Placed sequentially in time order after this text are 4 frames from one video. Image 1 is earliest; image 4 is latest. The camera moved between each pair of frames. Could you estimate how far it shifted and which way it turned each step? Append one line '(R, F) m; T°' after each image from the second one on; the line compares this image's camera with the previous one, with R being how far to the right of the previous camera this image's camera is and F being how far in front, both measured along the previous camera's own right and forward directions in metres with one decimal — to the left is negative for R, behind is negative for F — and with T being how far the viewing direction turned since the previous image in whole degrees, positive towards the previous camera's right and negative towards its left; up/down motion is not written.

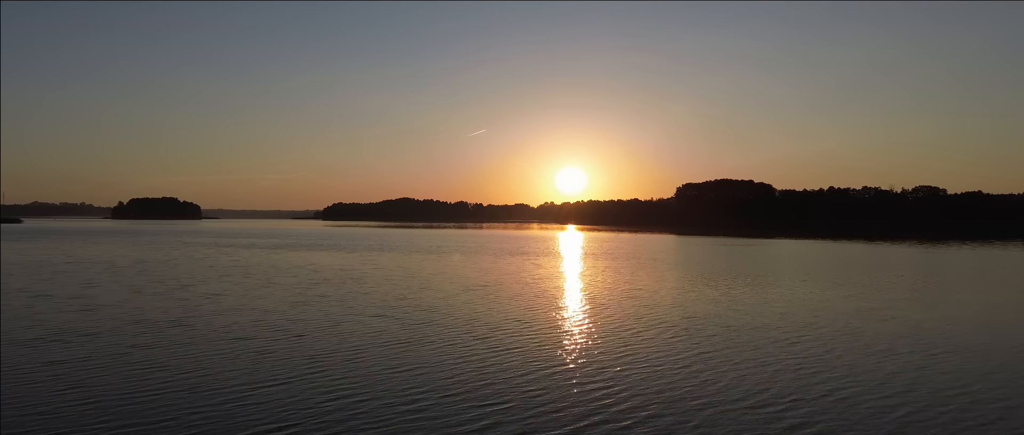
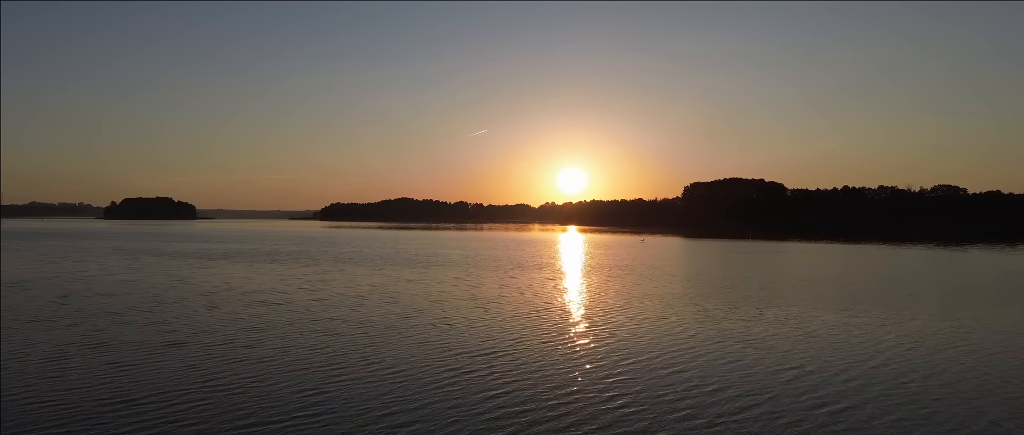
(+0.2, +1.1) m; 0°
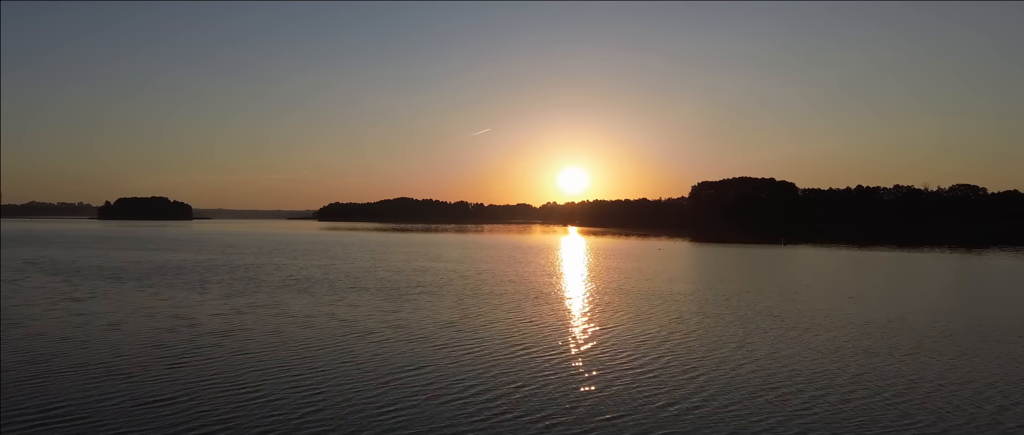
(+0.1, +1.5) m; 0°
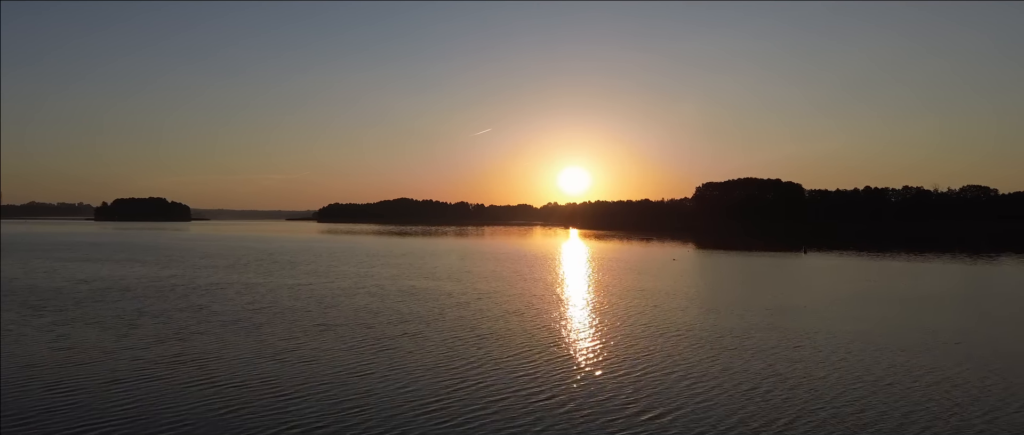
(0.0, +1.0) m; 0°
